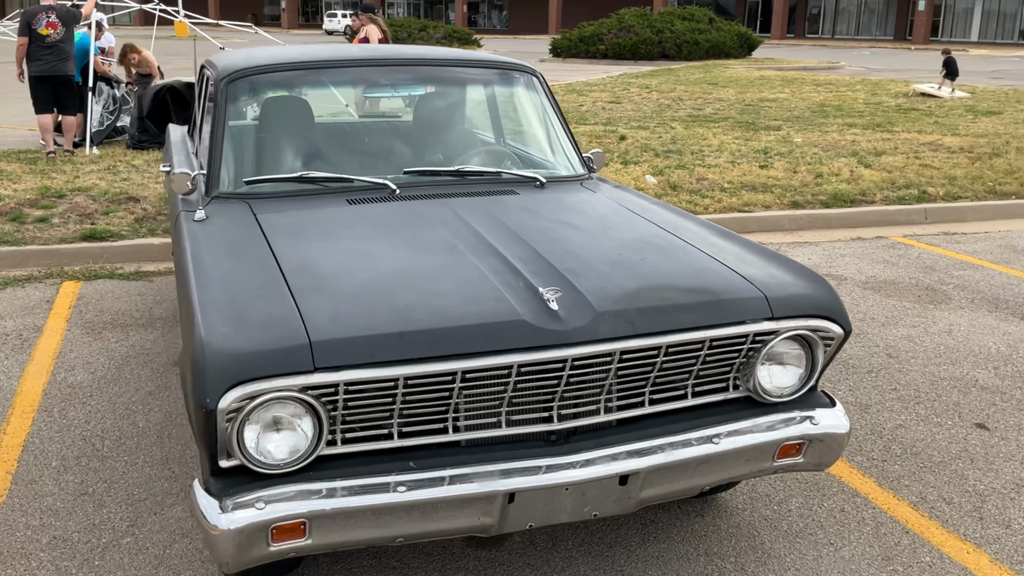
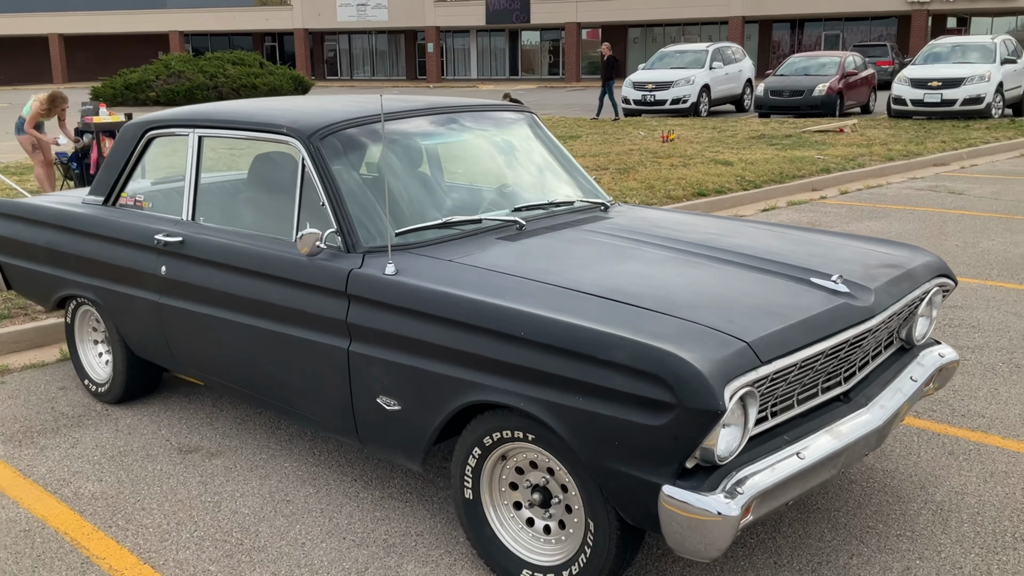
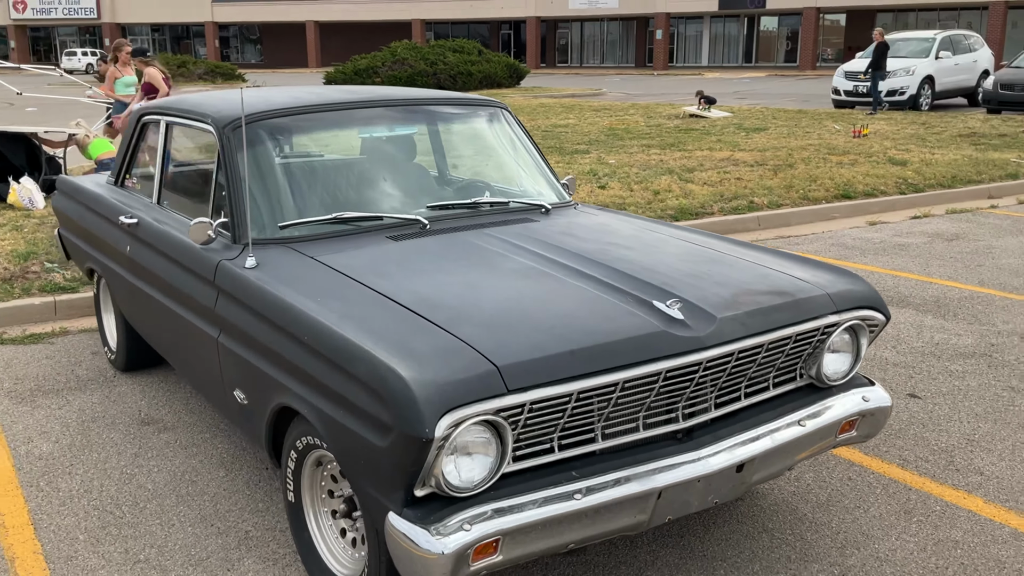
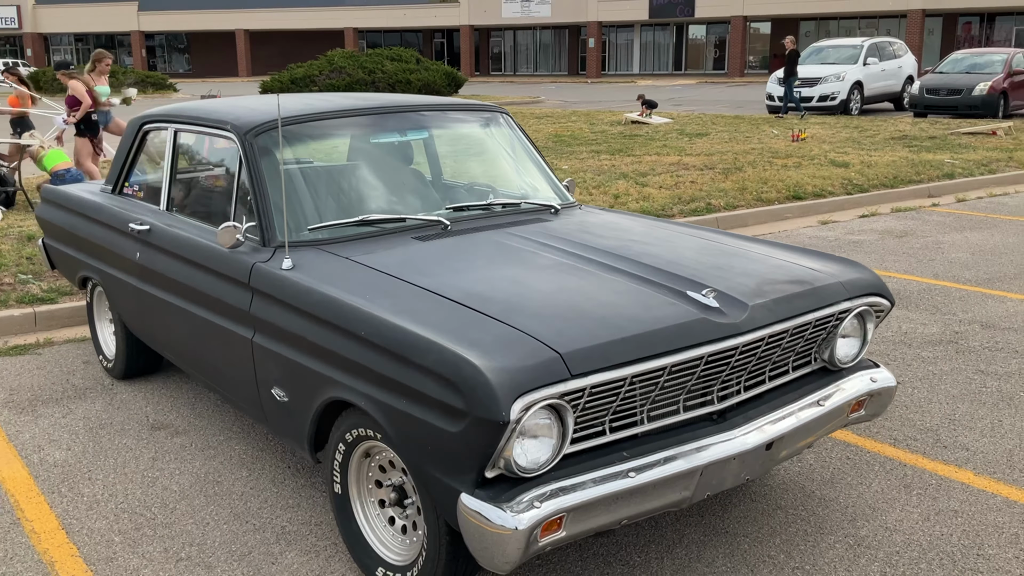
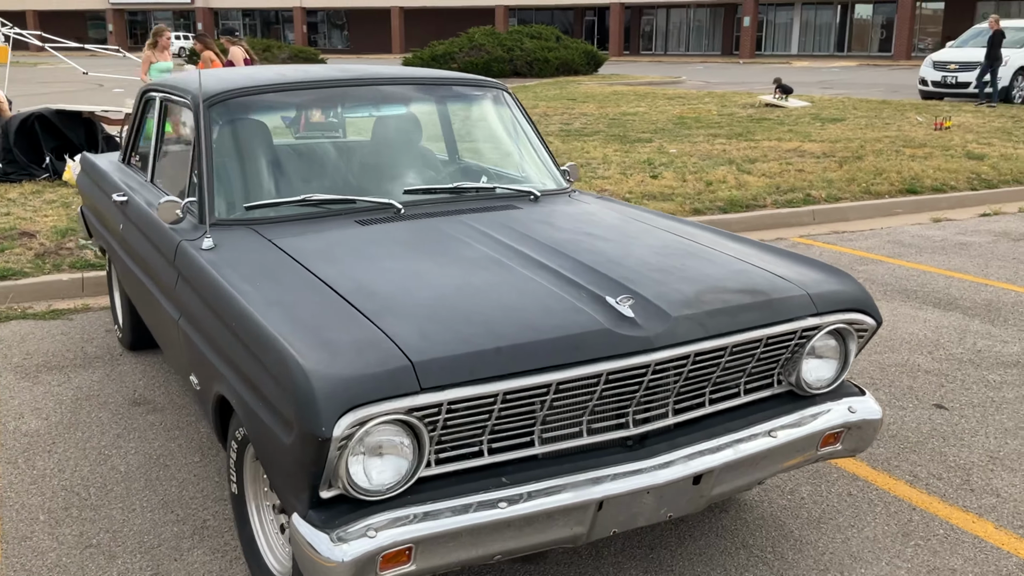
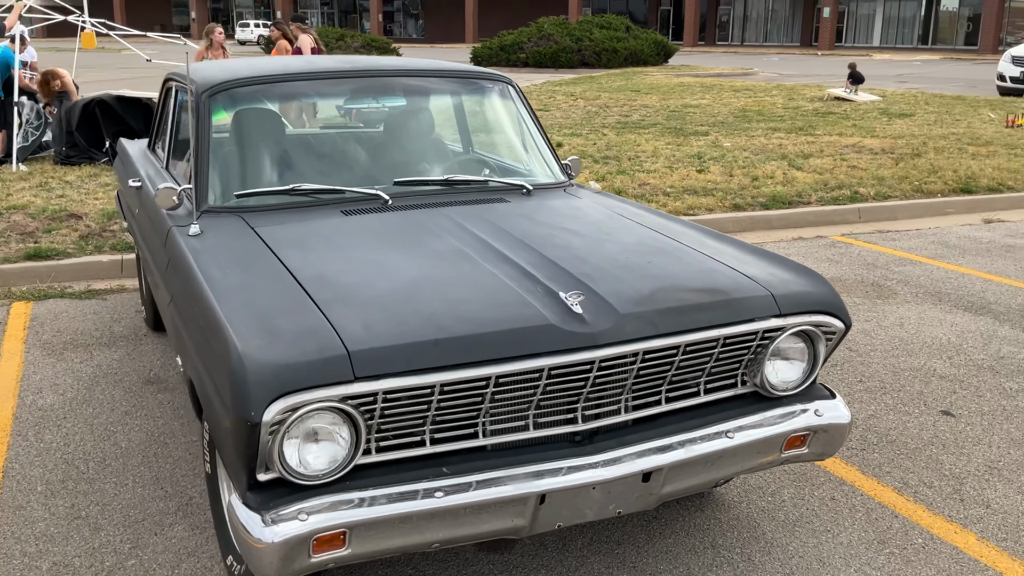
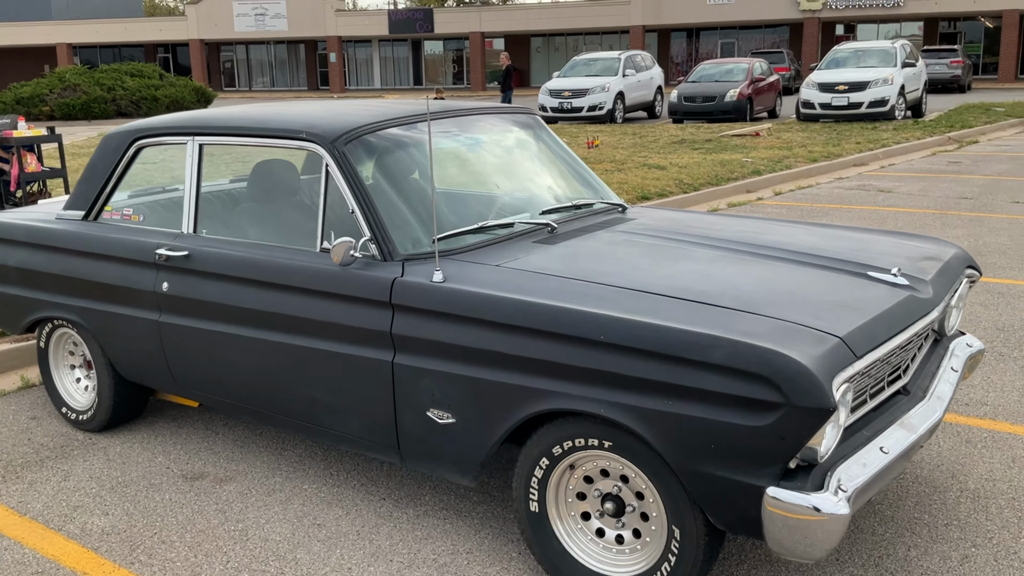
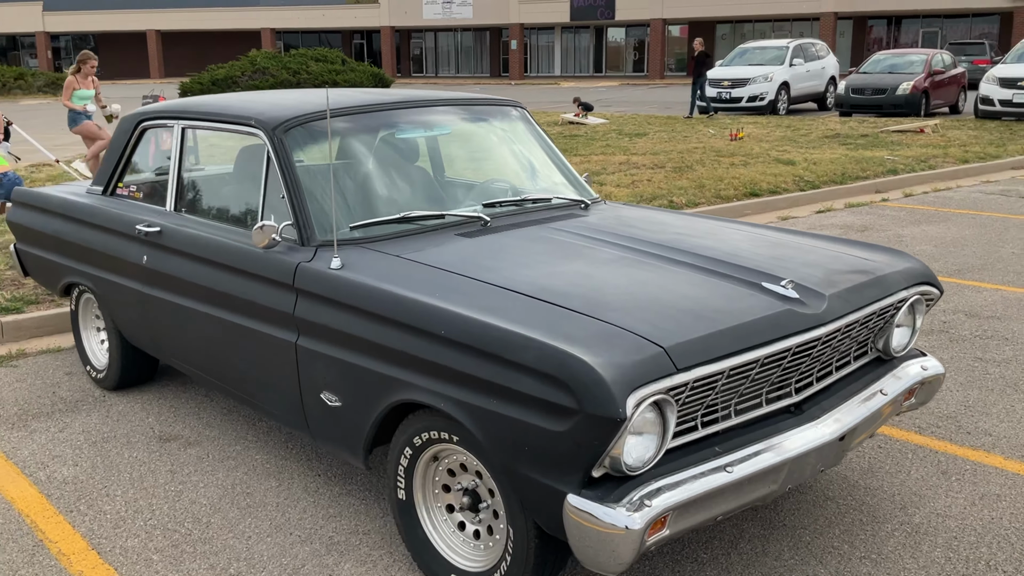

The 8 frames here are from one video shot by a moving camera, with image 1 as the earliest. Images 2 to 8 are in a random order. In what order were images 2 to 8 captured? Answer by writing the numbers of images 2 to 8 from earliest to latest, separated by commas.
6, 5, 3, 4, 8, 2, 7
